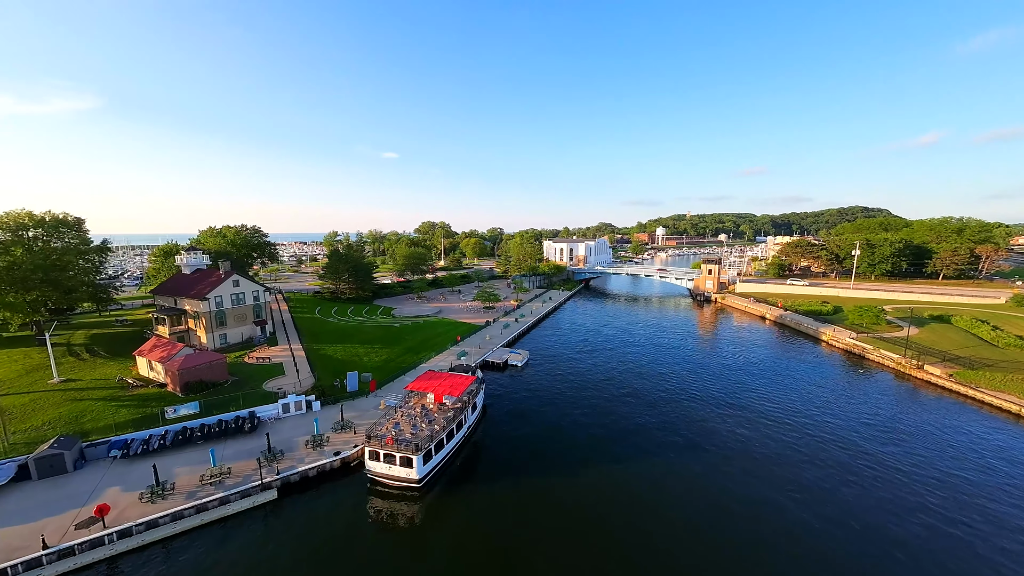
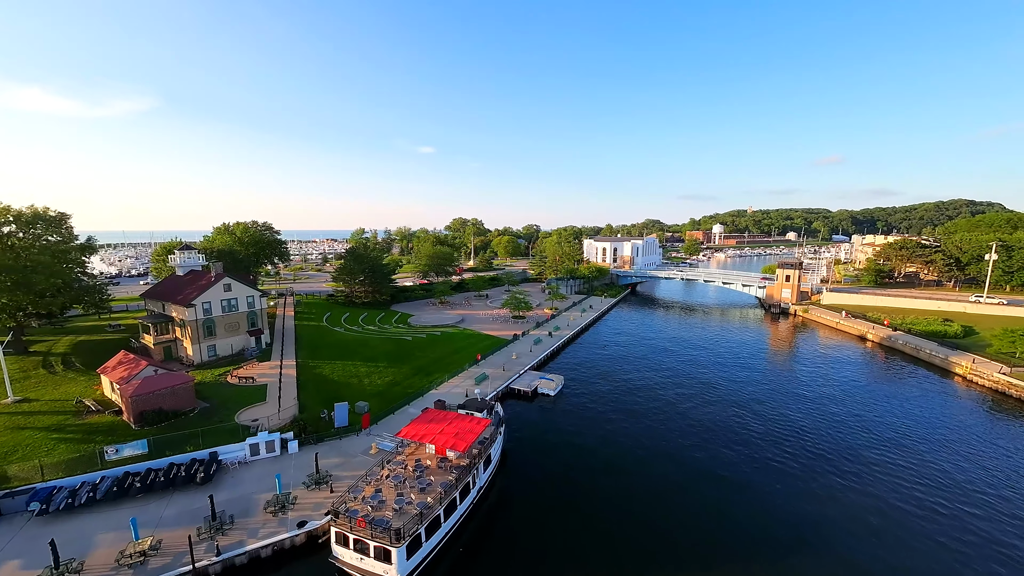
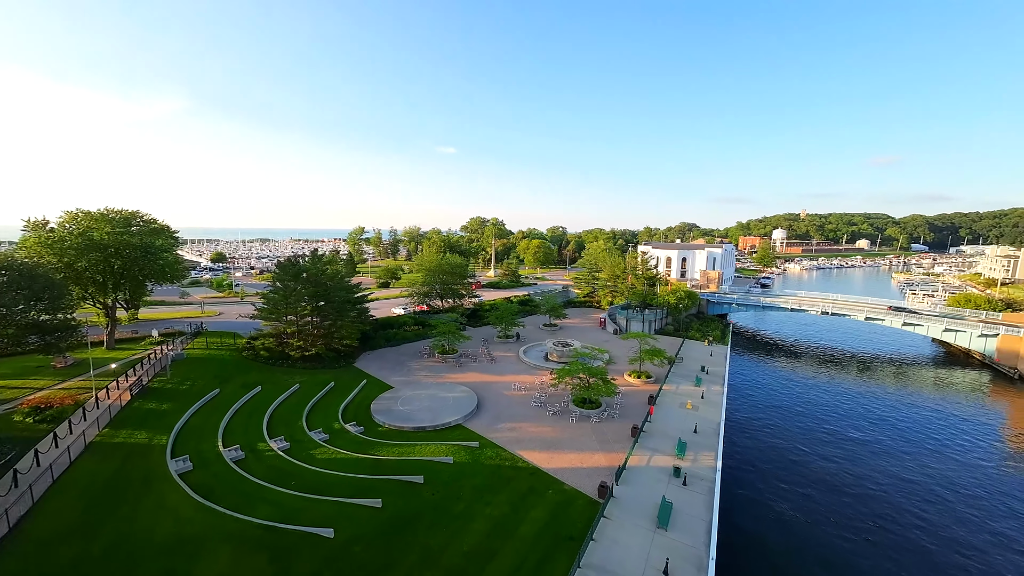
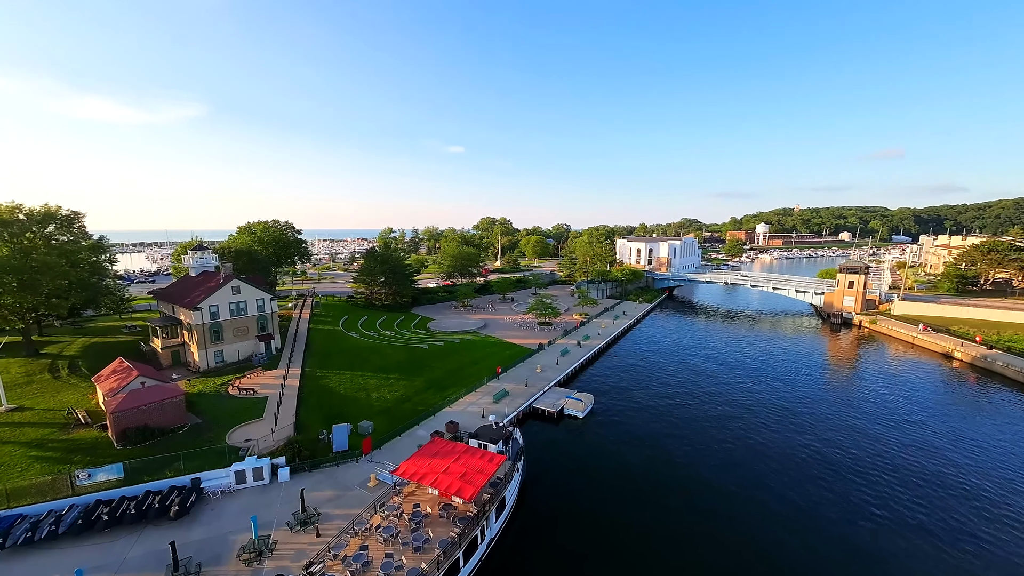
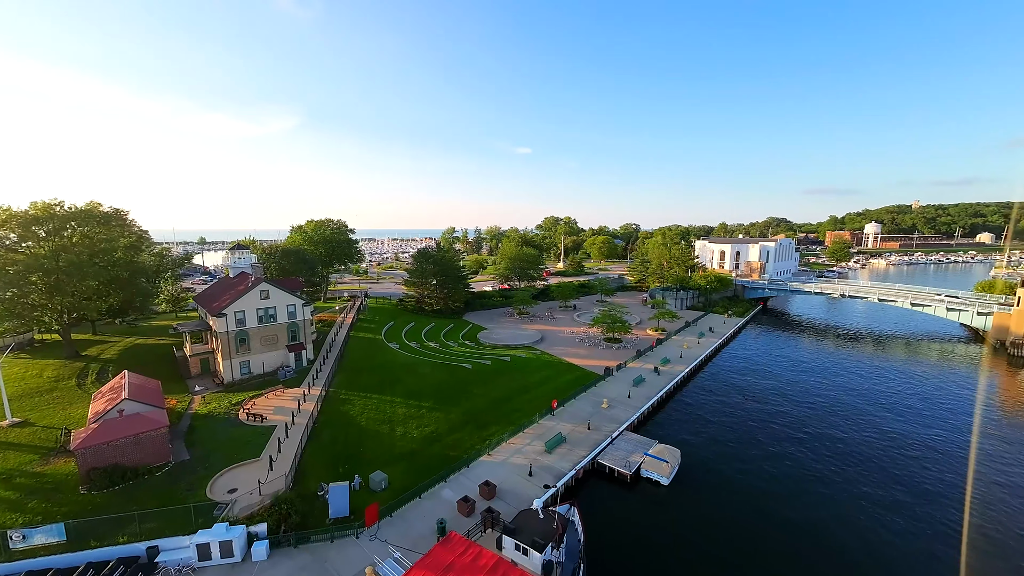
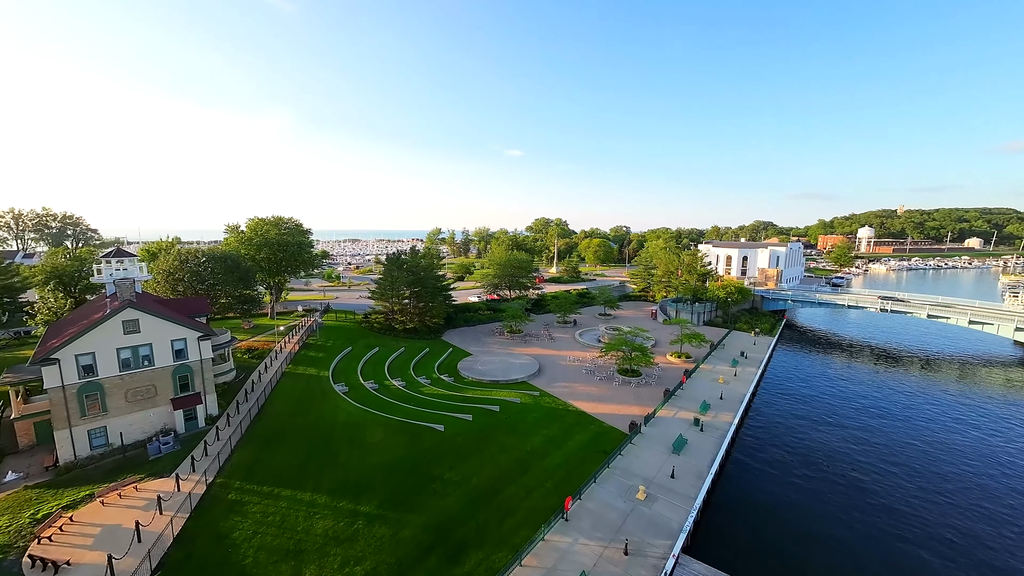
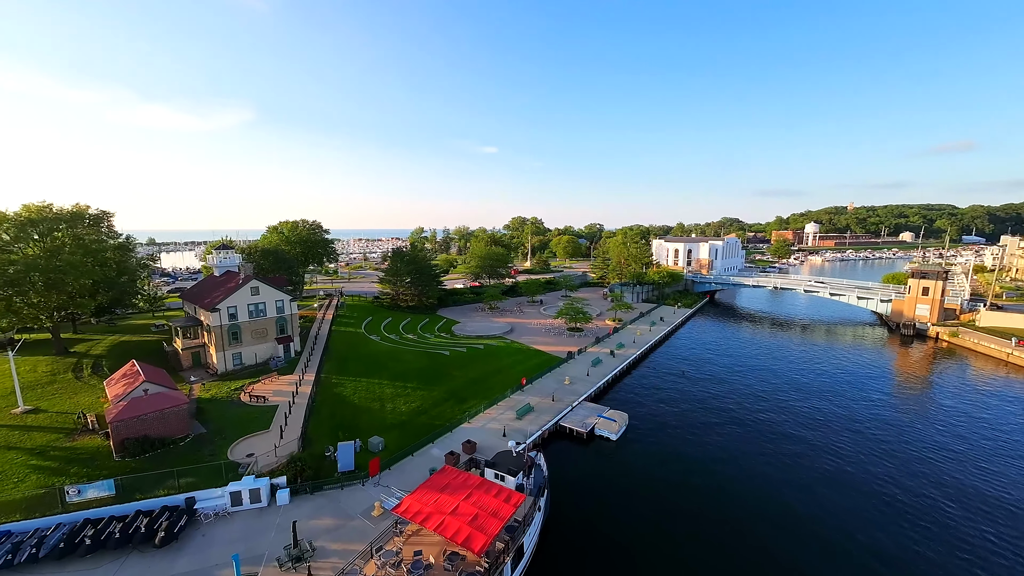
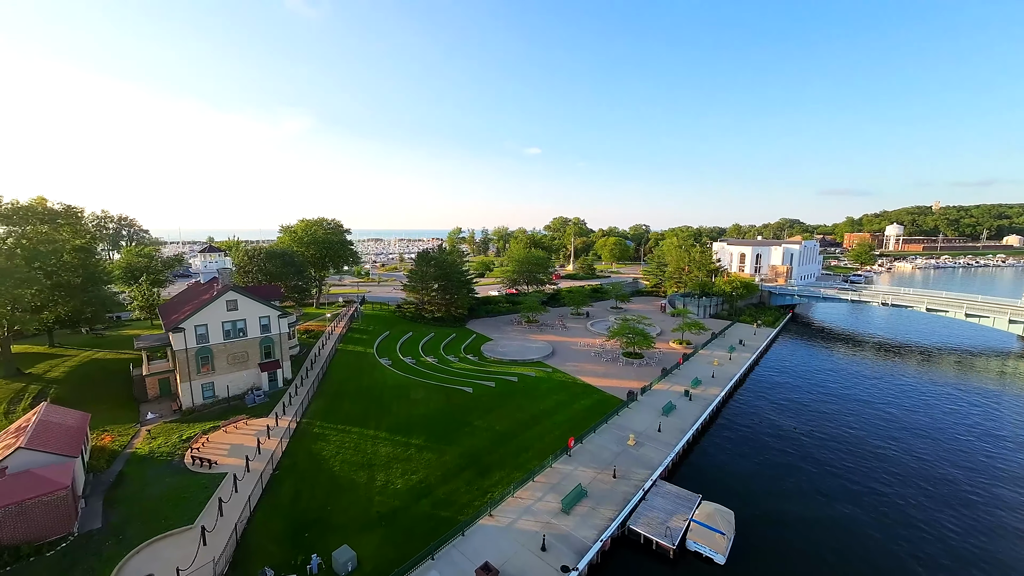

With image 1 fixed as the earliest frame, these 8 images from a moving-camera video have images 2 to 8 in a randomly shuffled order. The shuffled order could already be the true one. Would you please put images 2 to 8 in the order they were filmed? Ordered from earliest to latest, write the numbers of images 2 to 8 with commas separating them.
2, 4, 7, 5, 8, 6, 3
